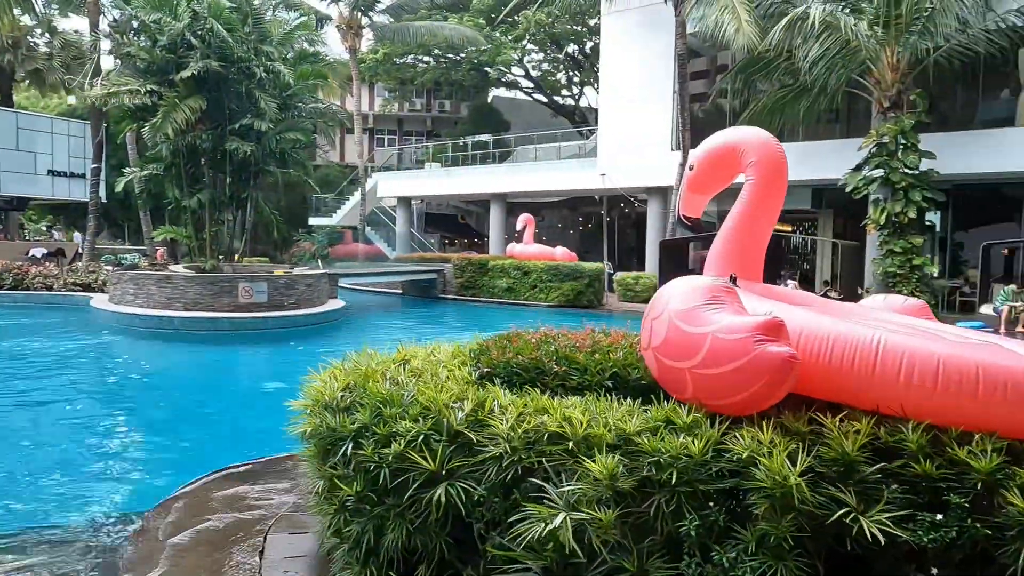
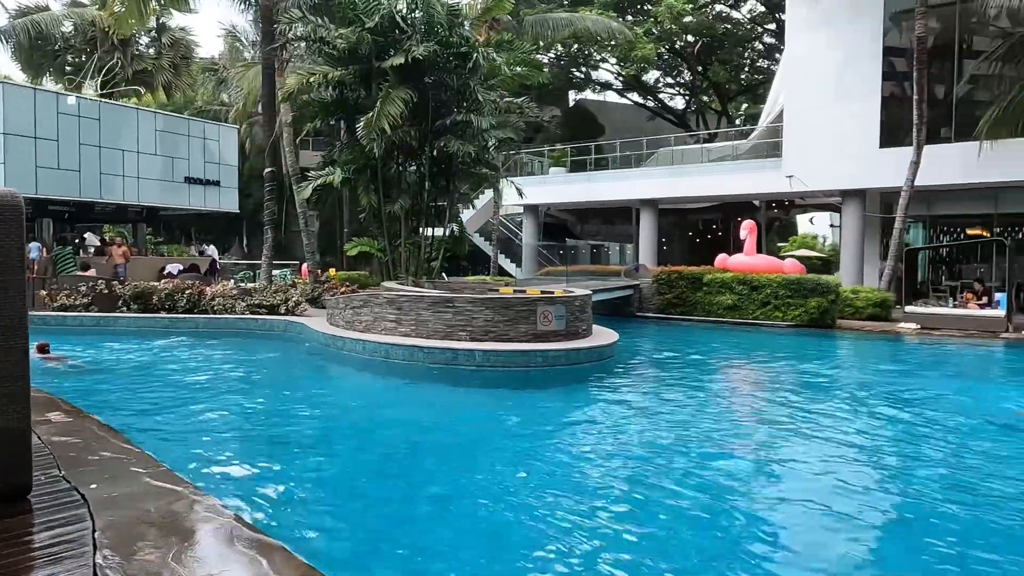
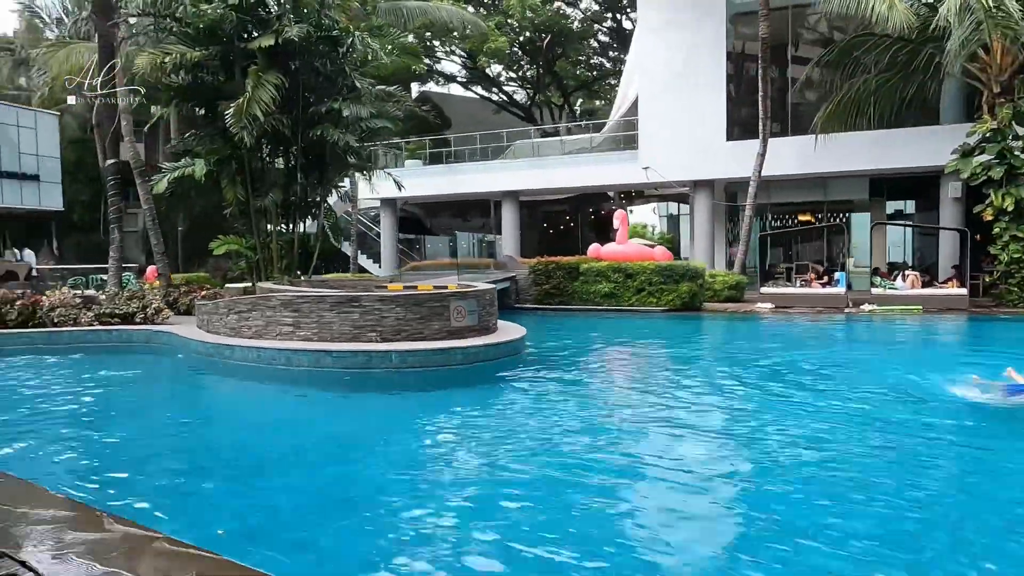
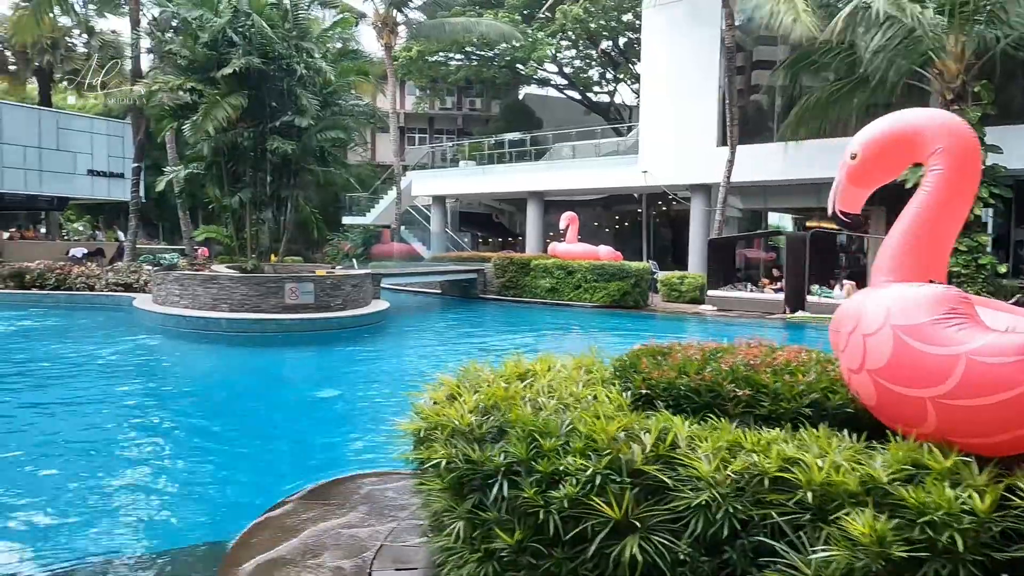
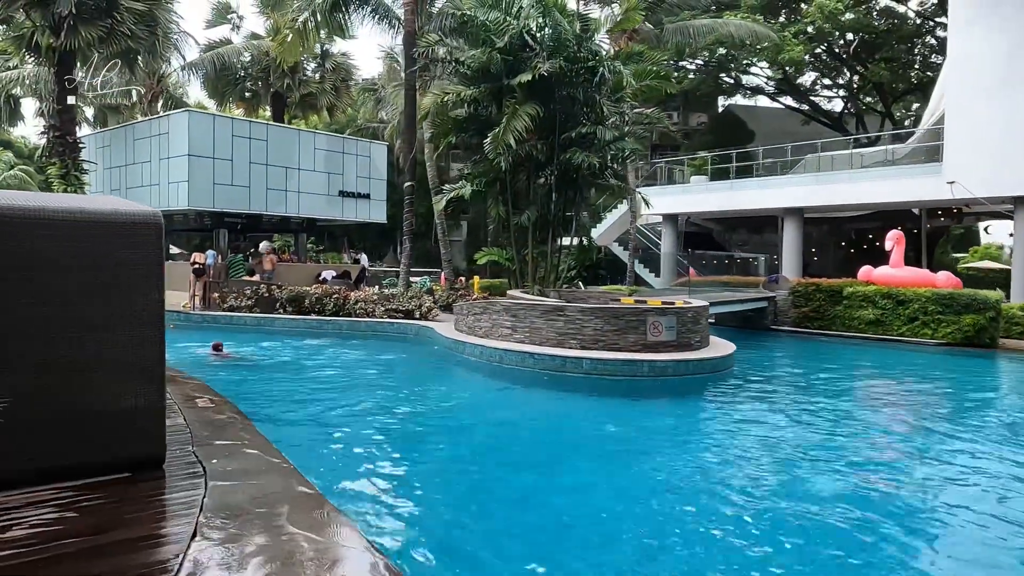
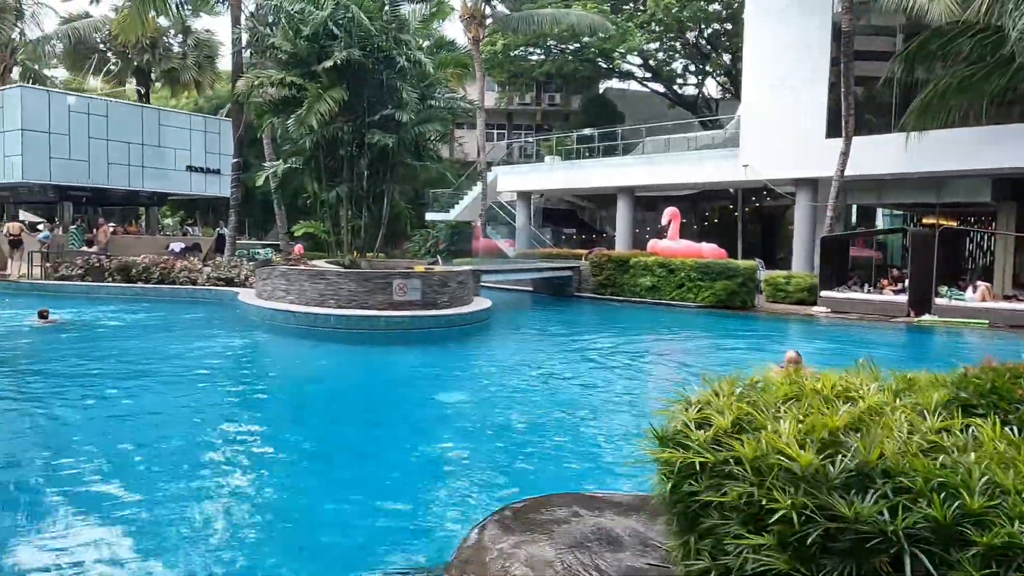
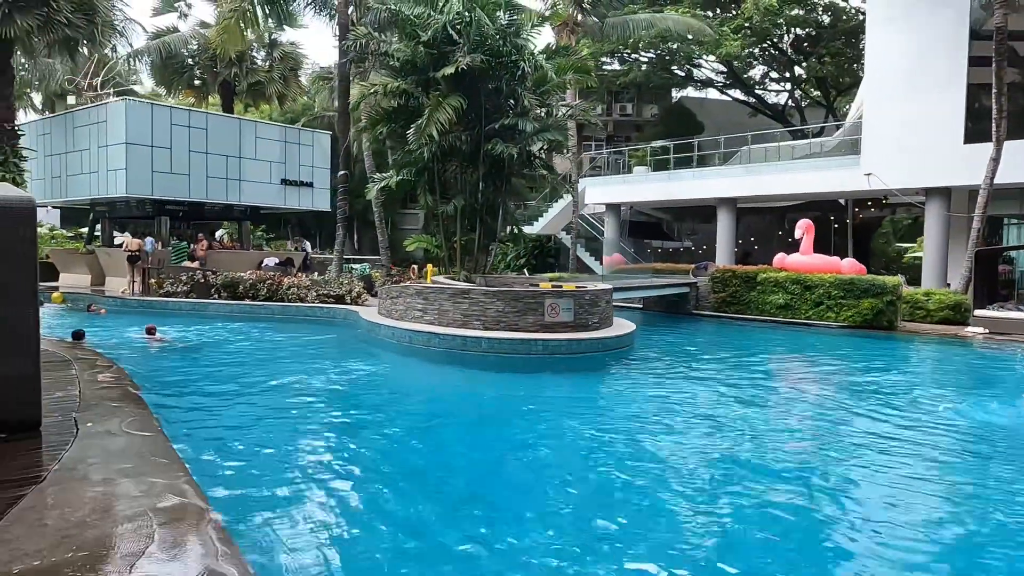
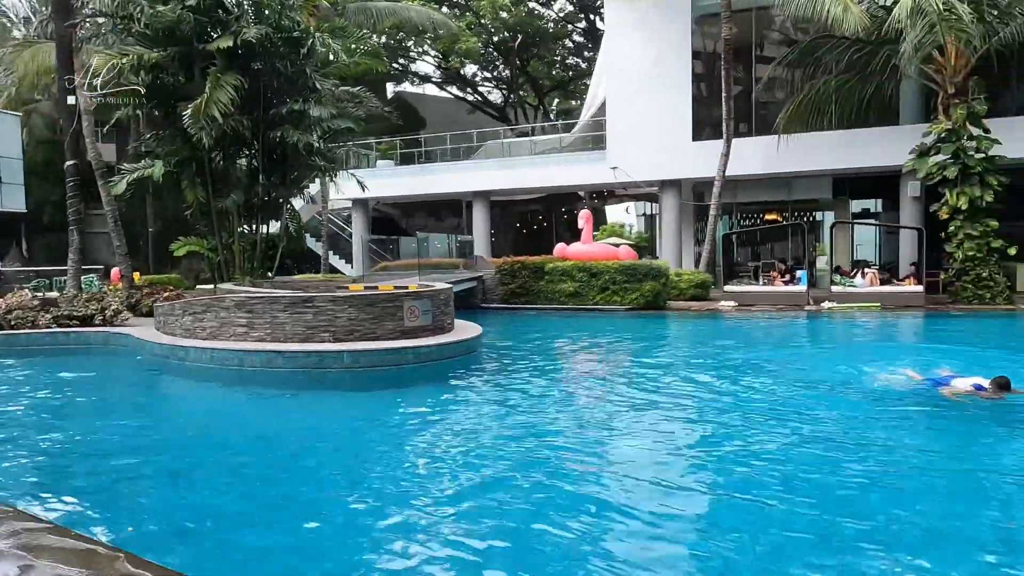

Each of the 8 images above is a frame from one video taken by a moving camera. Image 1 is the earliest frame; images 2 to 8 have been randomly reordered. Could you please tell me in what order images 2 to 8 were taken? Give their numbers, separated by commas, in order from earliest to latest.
4, 6, 7, 5, 2, 8, 3
